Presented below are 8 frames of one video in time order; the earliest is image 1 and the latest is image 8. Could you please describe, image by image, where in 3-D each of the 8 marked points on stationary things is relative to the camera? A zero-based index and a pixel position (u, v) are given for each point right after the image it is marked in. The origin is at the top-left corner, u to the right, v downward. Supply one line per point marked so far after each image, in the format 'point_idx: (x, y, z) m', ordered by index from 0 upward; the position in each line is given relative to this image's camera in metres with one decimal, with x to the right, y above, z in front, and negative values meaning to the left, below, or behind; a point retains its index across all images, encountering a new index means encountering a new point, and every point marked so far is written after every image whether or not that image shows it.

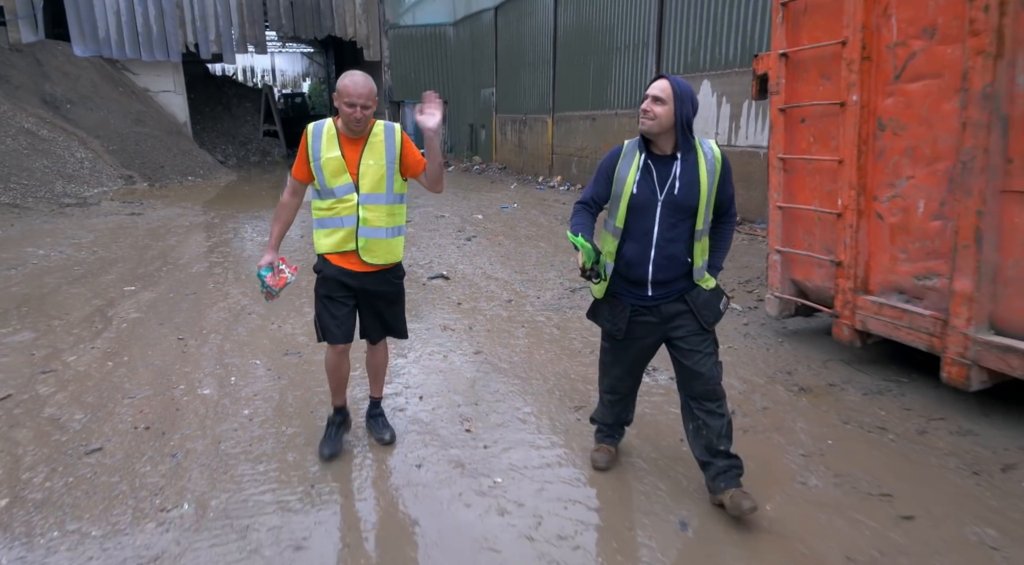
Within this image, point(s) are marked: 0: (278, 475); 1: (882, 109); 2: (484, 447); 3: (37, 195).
0: (-1.0, -0.9, +3.0) m
1: (+2.0, +0.9, +3.4) m
2: (-0.1, -0.8, +3.2) m
3: (-9.0, +1.6, +12.5) m
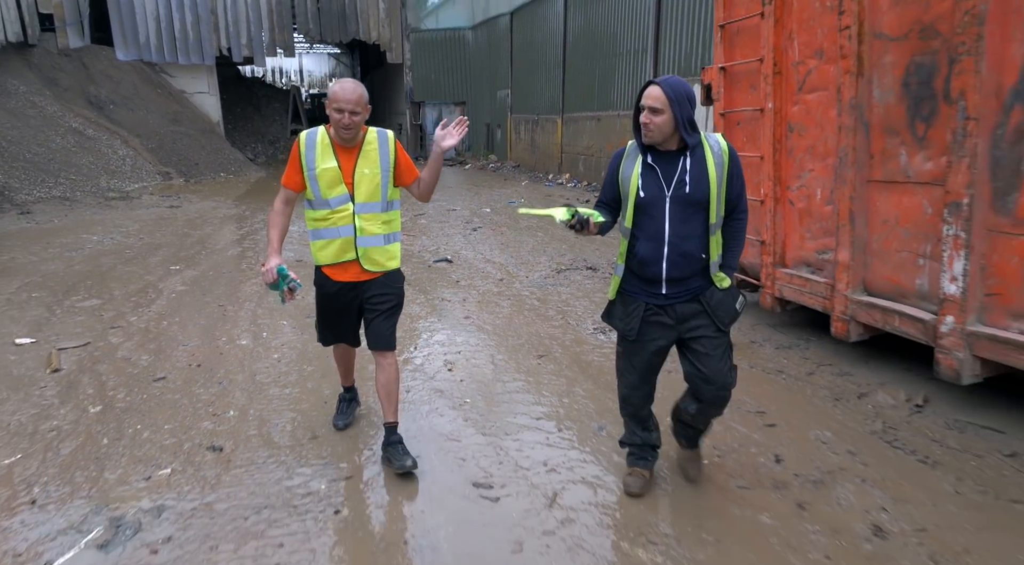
0: (-1.2, -0.6, +3.9) m
1: (+1.8, +1.1, +4.2) m
2: (-0.3, -0.6, +4.1) m
3: (-8.8, +1.9, +13.7) m
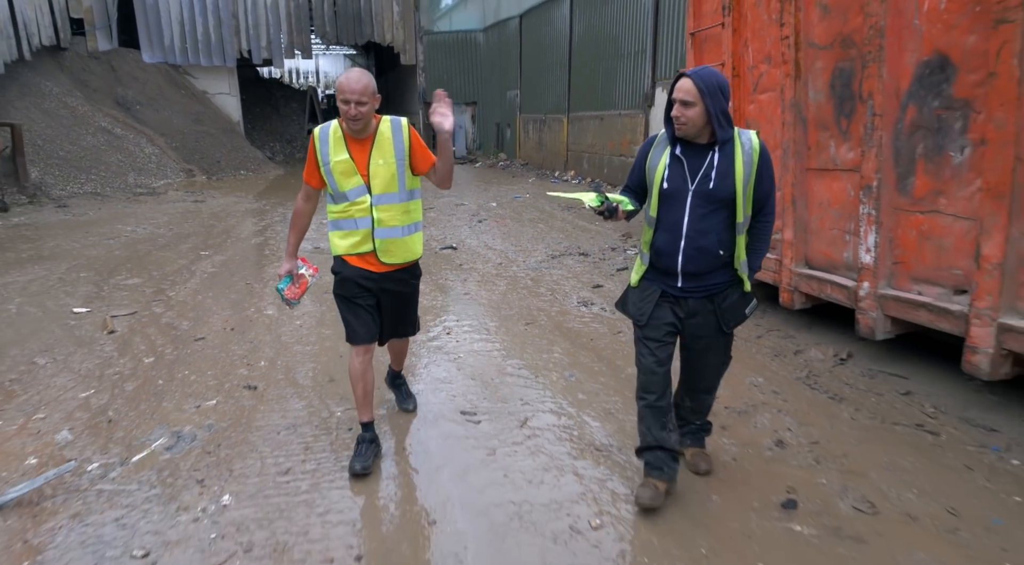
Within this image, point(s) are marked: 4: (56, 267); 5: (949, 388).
0: (-1.3, -0.5, +4.6) m
1: (+1.7, +1.3, +4.9) m
2: (-0.4, -0.4, +4.8) m
3: (-8.7, +2.2, +14.5) m
4: (-5.1, +0.2, +7.5) m
5: (+2.3, -0.6, +3.4) m
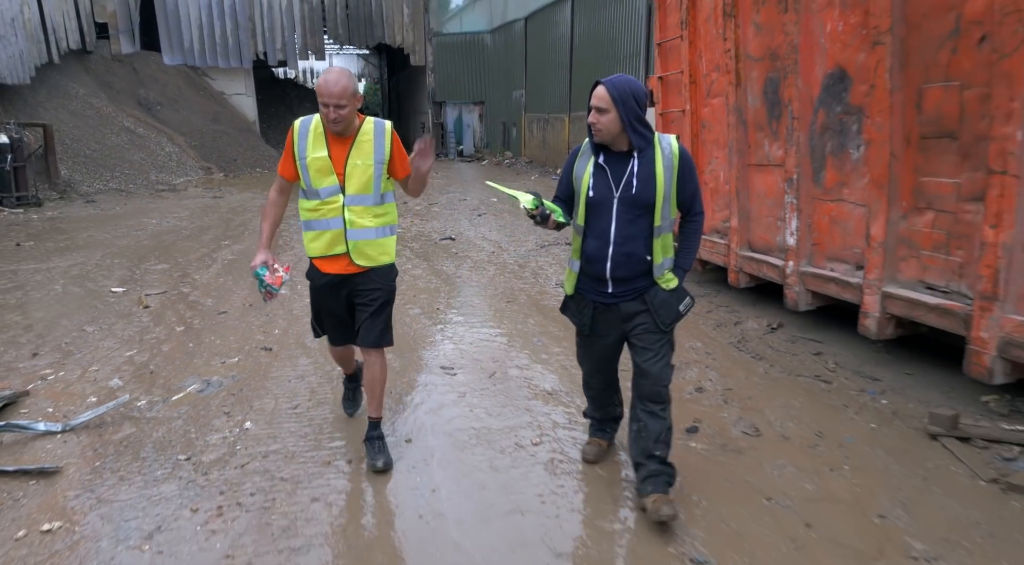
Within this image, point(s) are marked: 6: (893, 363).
0: (-1.5, -0.3, +5.3) m
1: (+1.6, +1.4, +5.5) m
2: (-0.6, -0.3, +5.5) m
3: (-8.7, +2.4, +15.4) m
4: (-5.2, +0.3, +8.3) m
5: (+2.1, -0.4, +4.1) m
6: (+2.2, -0.5, +3.8) m
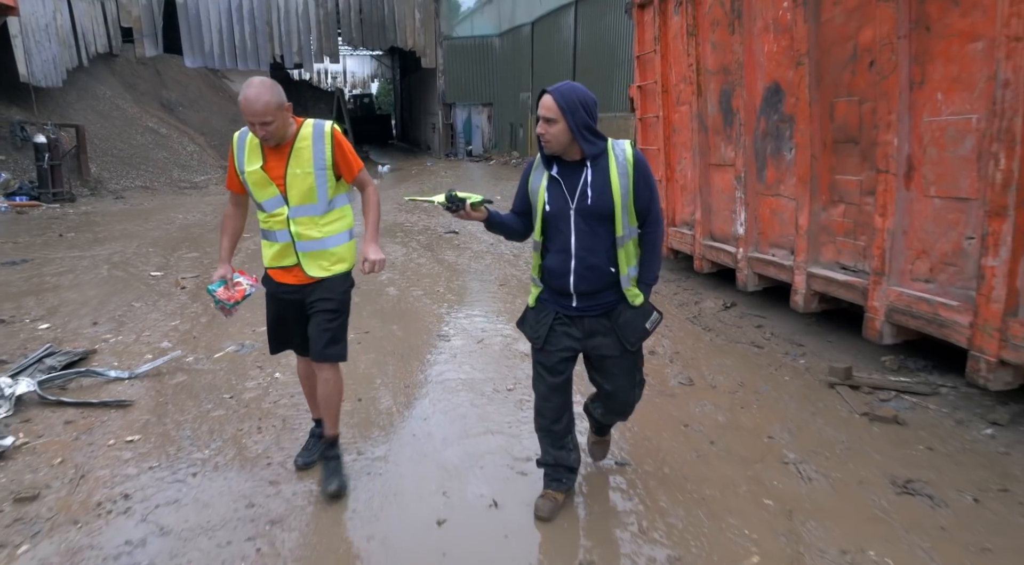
0: (-1.6, -0.2, +6.0) m
1: (+1.5, +1.5, +6.2) m
2: (-0.6, -0.1, +6.2) m
3: (-8.6, +2.5, +16.3) m
4: (-5.3, +0.5, +9.1) m
5: (+2.0, -0.3, +4.8) m
6: (+2.1, -0.3, +4.5) m
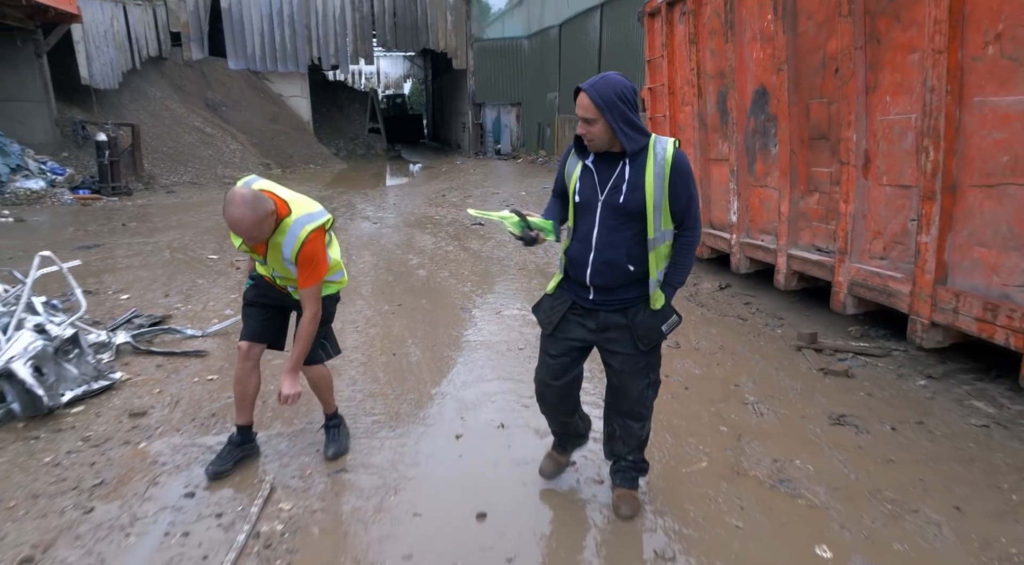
0: (-1.4, 0.0, +6.8) m
1: (+1.7, +1.7, +6.8) m
2: (-0.5, +0.1, +6.9) m
3: (-7.9, +2.8, +17.3) m
4: (-5.0, +0.7, +10.0) m
5: (+2.1, -0.1, +5.4) m
6: (+2.2, -0.2, +5.1) m
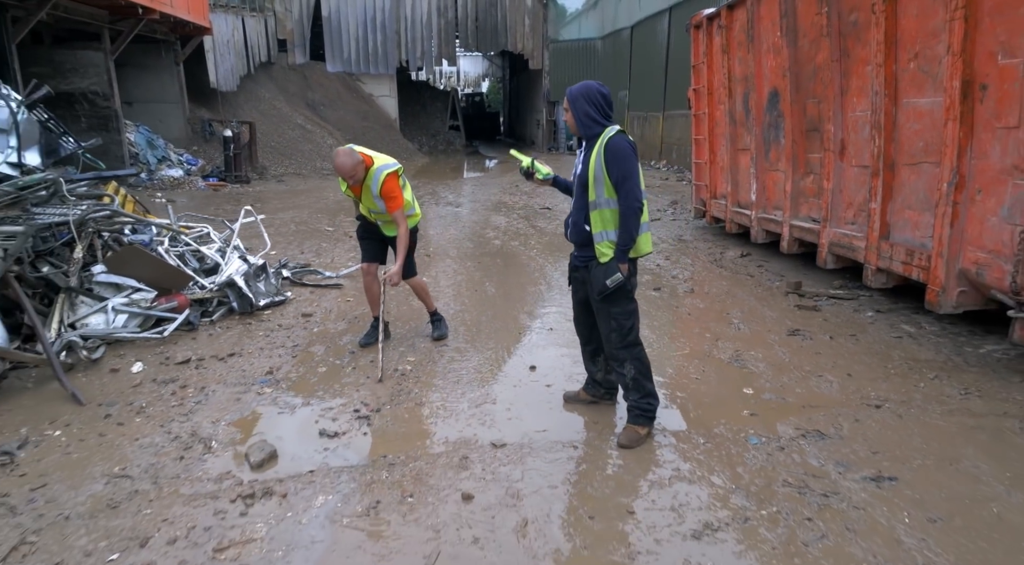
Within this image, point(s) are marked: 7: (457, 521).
0: (-0.7, +0.5, +8.4) m
1: (+2.5, +2.0, +8.1) m
2: (+0.3, +0.5, +8.4) m
3: (-5.9, +3.4, +19.5) m
4: (-3.8, +1.3, +12.0) m
5: (+2.7, +0.2, +6.6) m
6: (+2.7, +0.1, +6.3) m
7: (-0.2, -0.9, +2.5) m
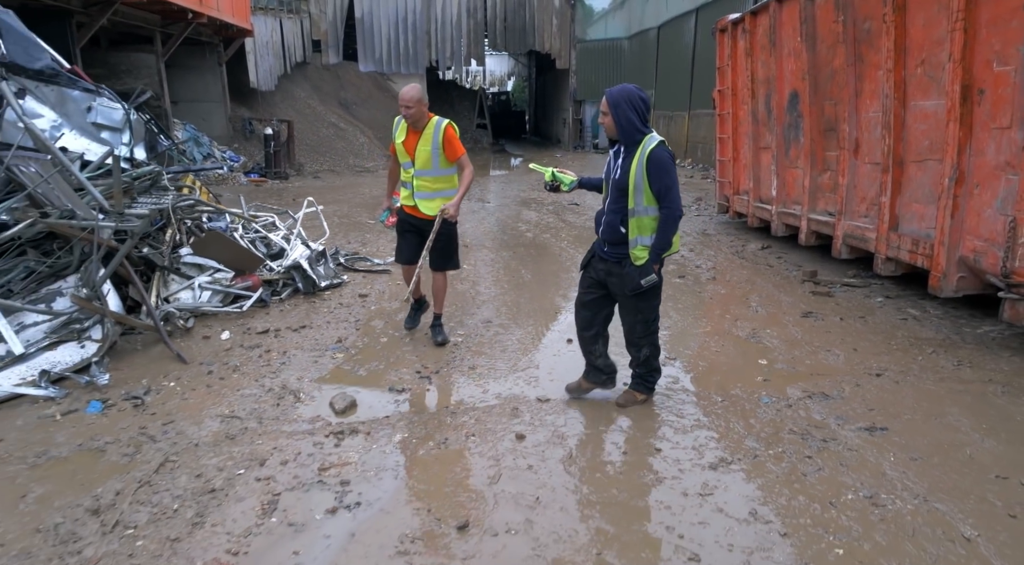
0: (-0.2, +0.6, +8.9) m
1: (+2.9, +2.1, +8.5) m
2: (+0.7, +0.6, +8.9) m
3: (-5.1, +3.6, +20.2) m
4: (-3.3, +1.4, +12.6) m
5: (+3.1, +0.3, +7.0) m
6: (+3.1, +0.2, +6.7) m
7: (0.0, -0.8, +3.0) m
